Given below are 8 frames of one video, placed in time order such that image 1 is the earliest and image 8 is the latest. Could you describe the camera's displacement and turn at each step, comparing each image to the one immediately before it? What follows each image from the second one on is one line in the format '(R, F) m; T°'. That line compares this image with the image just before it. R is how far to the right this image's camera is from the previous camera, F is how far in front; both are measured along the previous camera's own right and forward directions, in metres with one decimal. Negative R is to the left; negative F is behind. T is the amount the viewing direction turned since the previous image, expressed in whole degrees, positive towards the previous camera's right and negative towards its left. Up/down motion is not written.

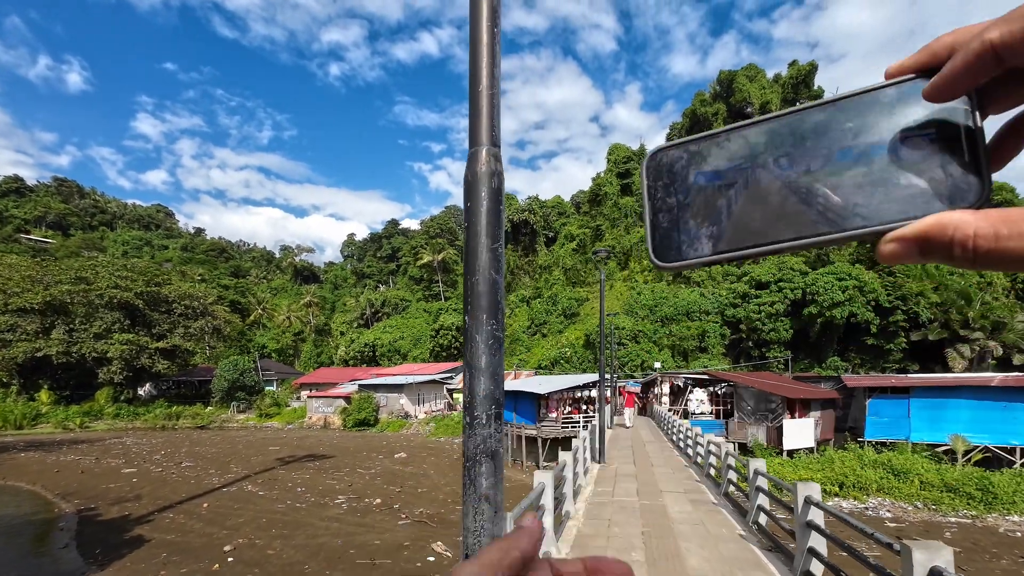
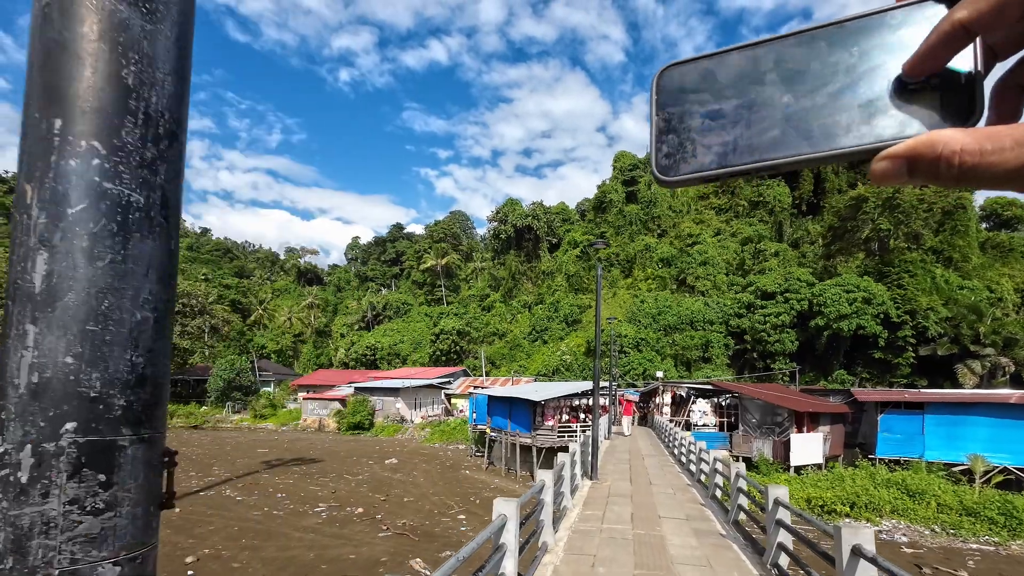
(+0.2, +0.7) m; 0°
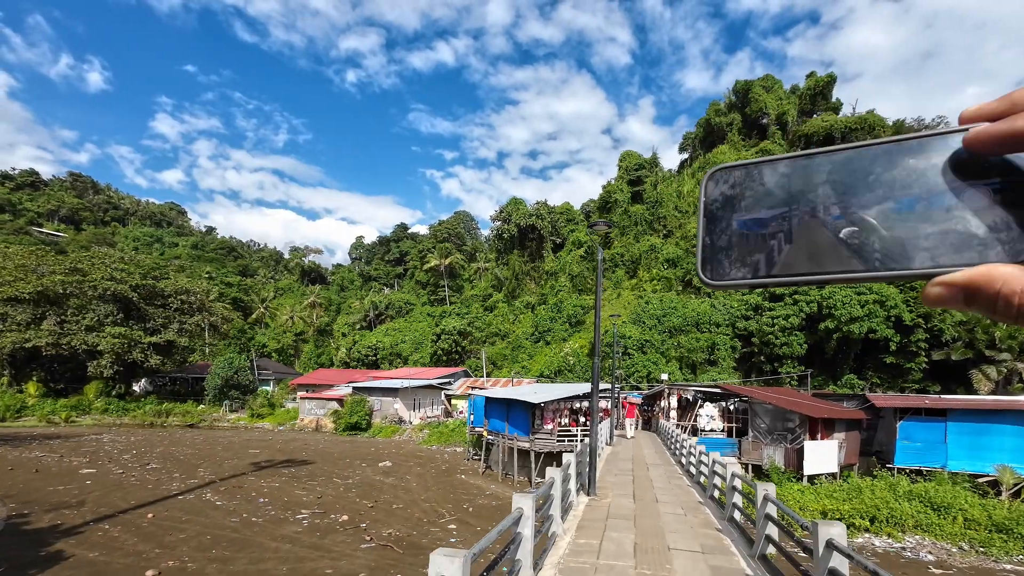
(+0.2, +0.8) m; 0°
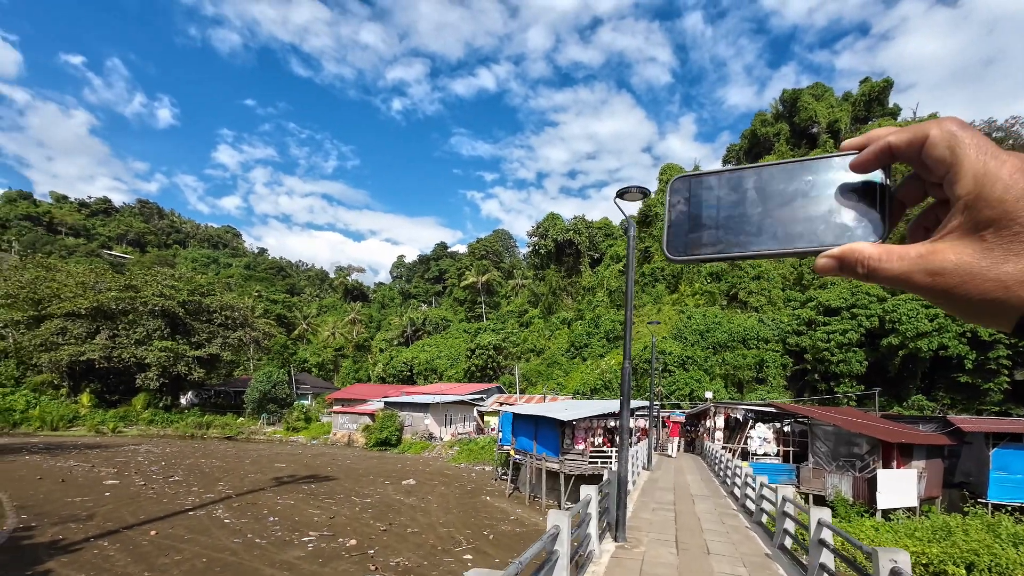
(+0.4, +1.1) m; -5°
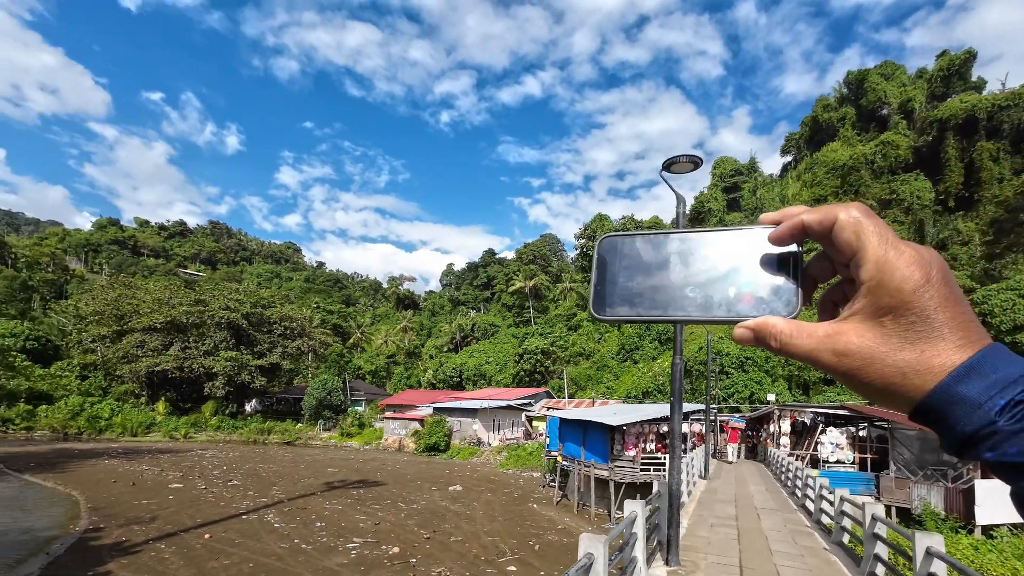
(+0.2, +0.5) m; -6°
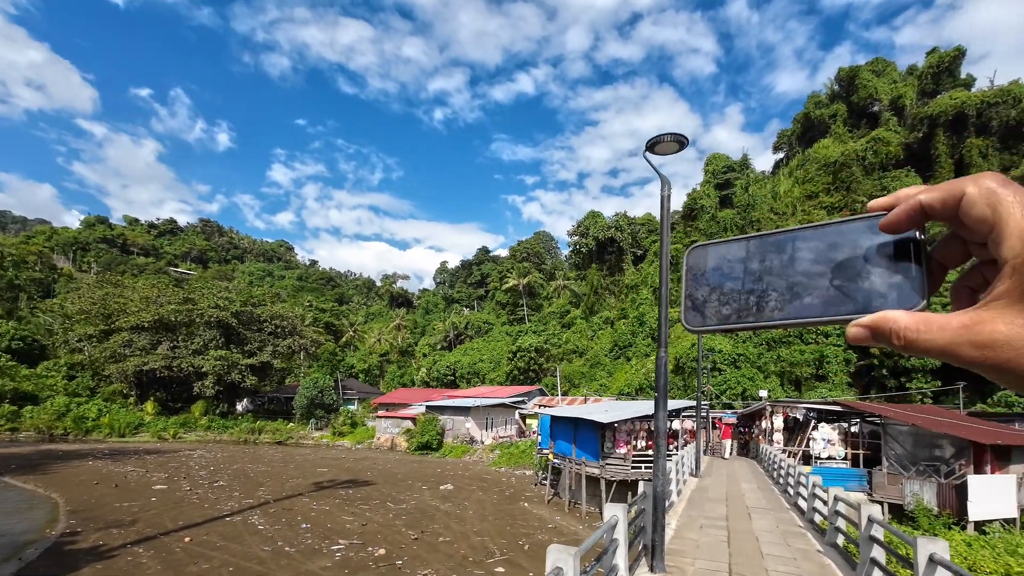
(+0.1, +0.2) m; +1°
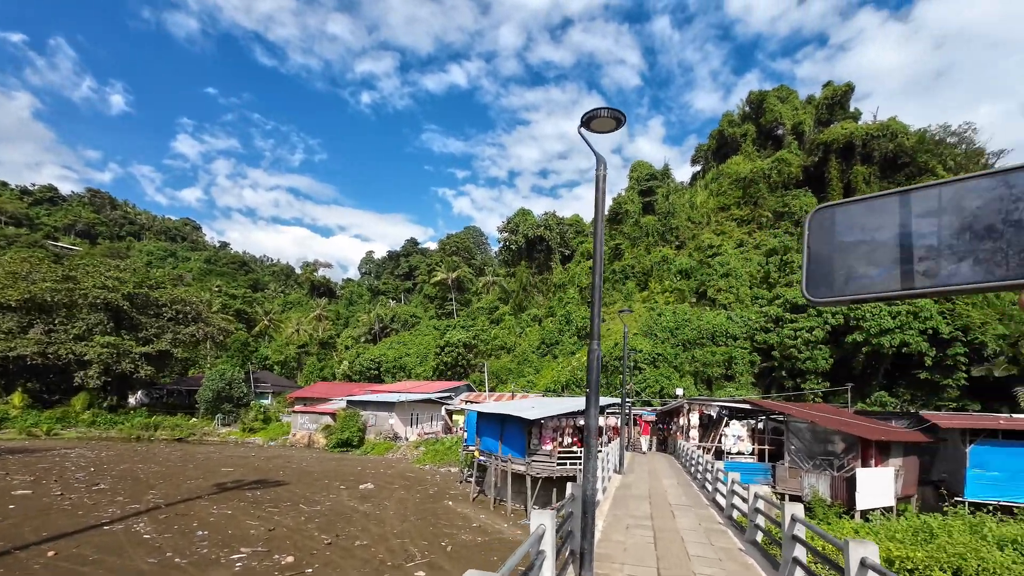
(-0.1, +0.4) m; +8°
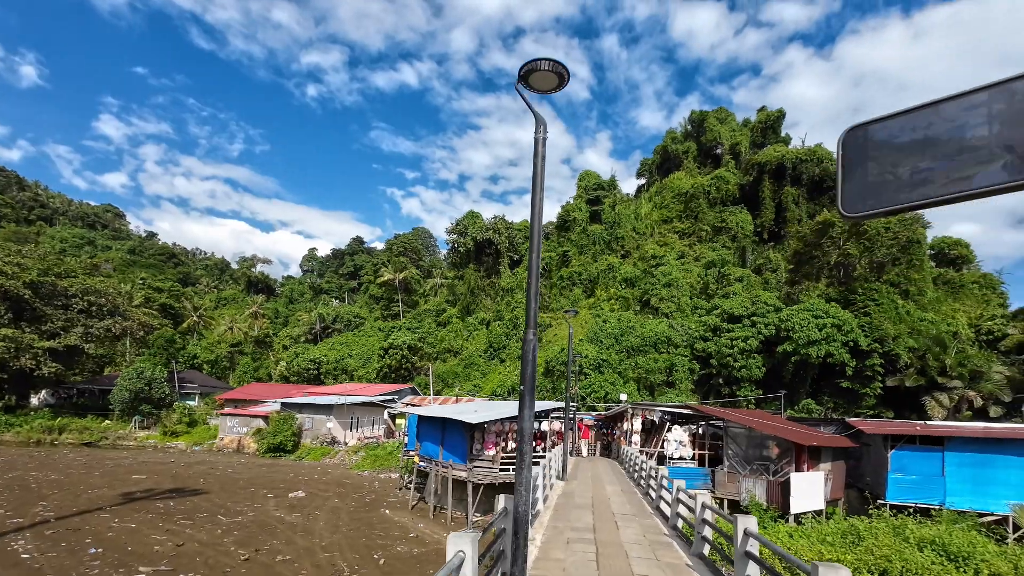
(+0.1, +0.5) m; +6°
